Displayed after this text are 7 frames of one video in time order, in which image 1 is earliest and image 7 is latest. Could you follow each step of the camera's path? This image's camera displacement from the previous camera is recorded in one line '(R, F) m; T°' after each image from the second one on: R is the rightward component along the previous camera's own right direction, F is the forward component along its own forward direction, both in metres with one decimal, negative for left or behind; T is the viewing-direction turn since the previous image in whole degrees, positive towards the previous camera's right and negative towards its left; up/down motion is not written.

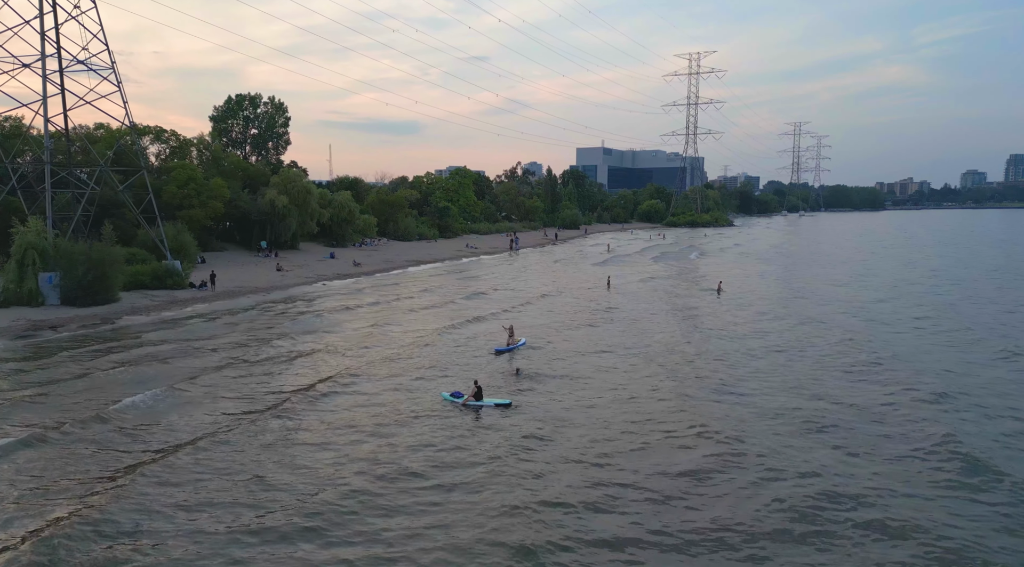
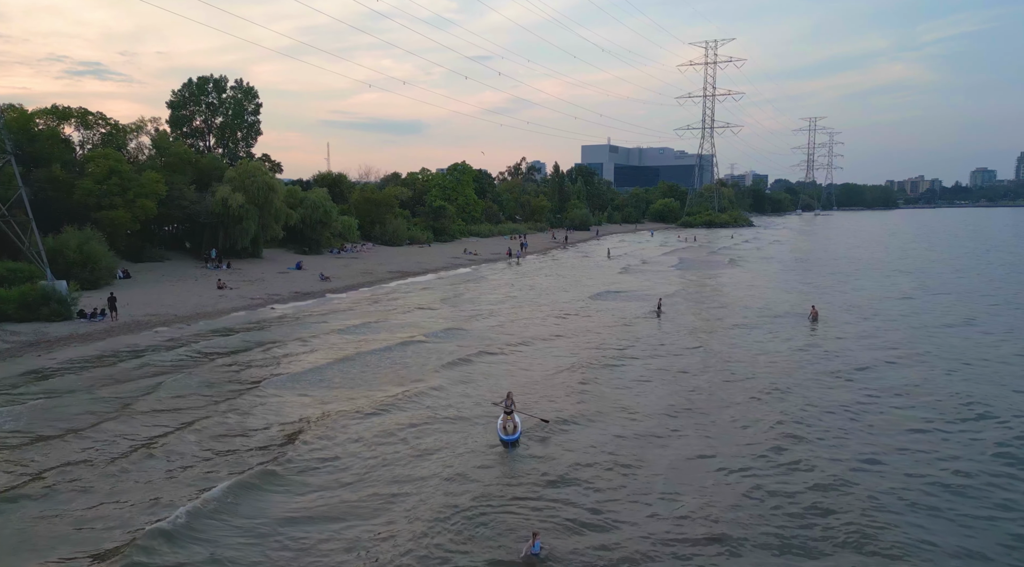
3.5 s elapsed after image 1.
(-0.2, +11.6) m; 0°
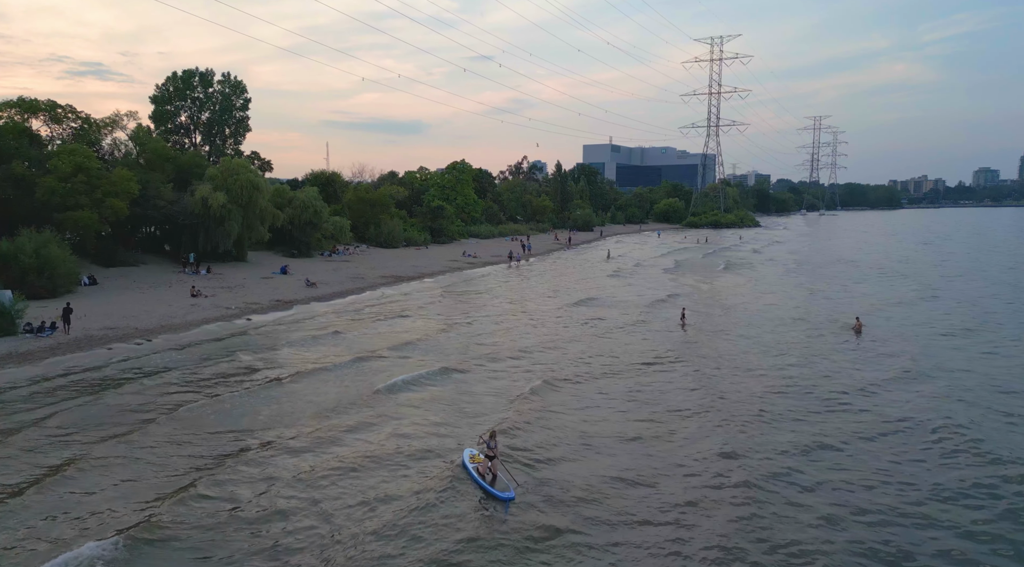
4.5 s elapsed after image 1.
(0.0, +3.6) m; 0°
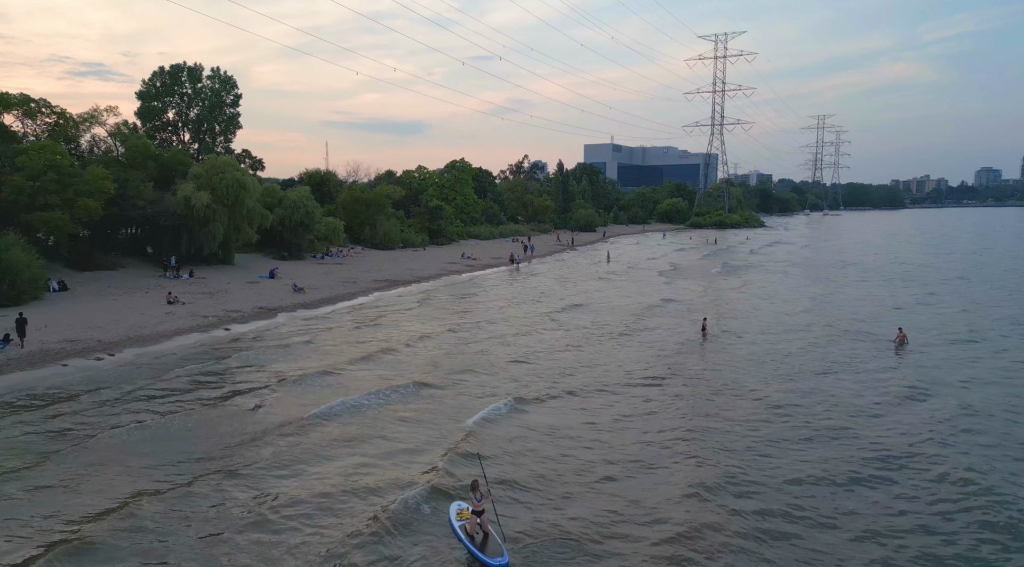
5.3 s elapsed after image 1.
(0.0, +2.8) m; 0°
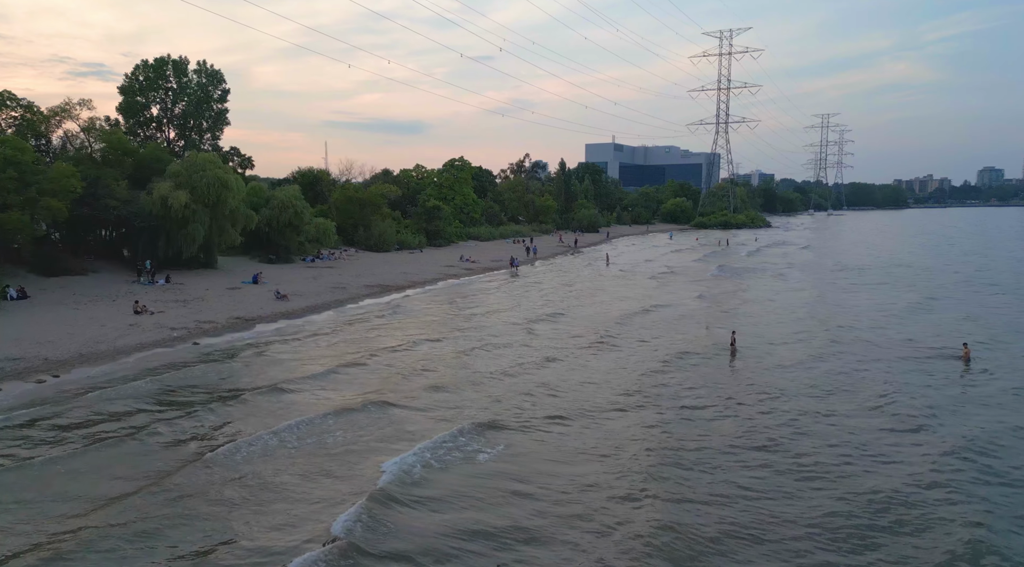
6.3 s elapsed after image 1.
(0.0, +3.2) m; 0°
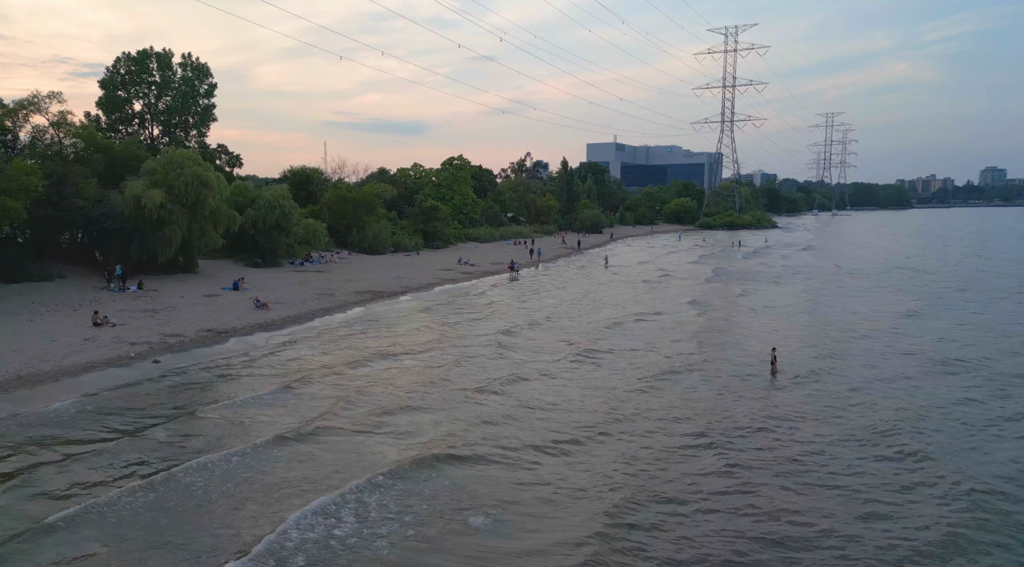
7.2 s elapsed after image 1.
(0.0, +3.2) m; 0°
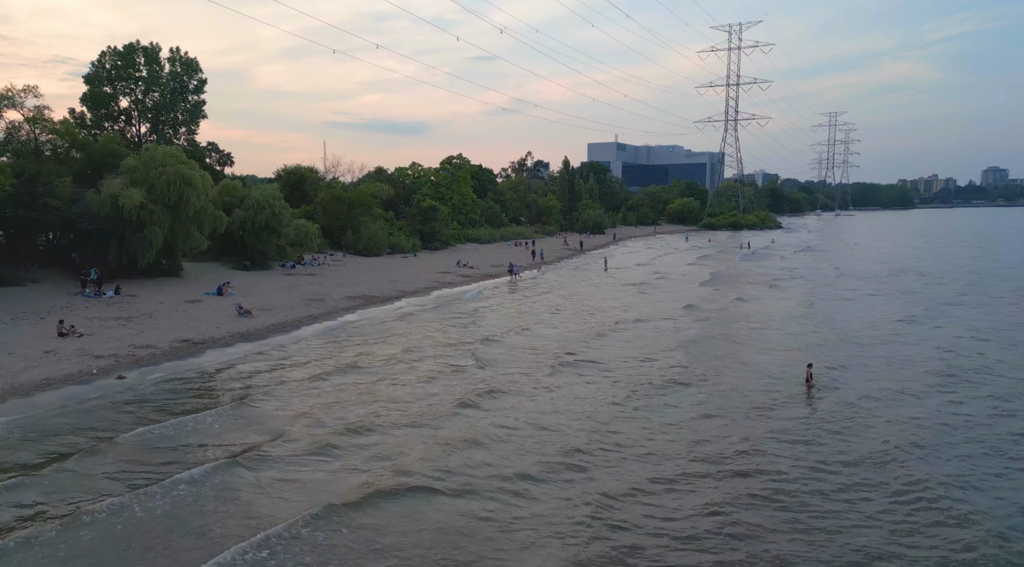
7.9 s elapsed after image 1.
(0.0, +2.3) m; 0°
